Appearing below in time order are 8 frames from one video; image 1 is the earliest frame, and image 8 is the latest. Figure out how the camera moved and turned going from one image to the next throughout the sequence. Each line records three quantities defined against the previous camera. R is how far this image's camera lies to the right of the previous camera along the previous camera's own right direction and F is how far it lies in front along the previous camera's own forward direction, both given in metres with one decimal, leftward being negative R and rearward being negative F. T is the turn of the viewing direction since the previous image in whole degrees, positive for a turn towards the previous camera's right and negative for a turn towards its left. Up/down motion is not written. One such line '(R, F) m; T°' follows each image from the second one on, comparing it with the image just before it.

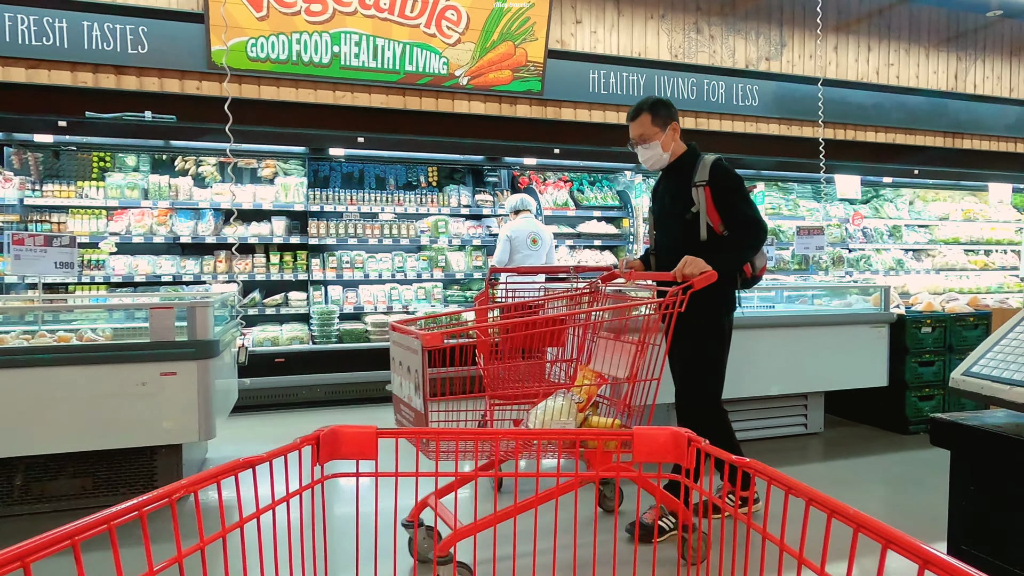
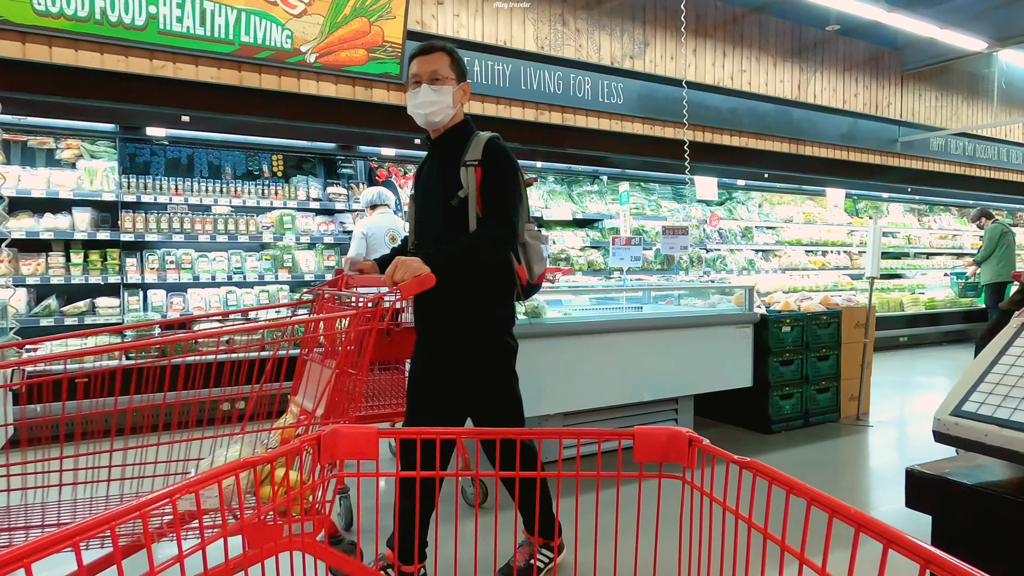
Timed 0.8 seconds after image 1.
(0.0, +0.3) m; +12°
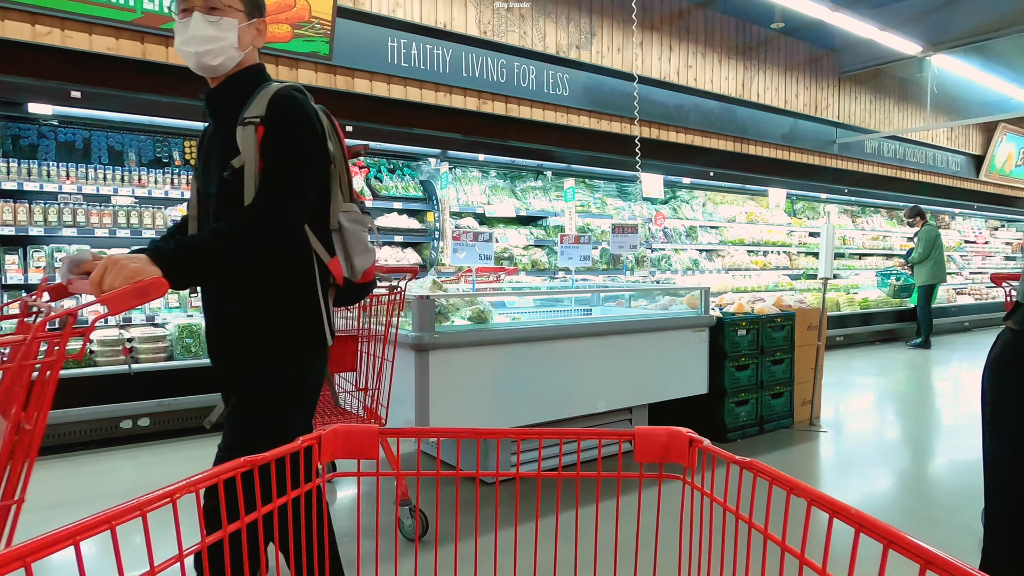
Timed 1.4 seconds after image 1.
(0.0, +0.3) m; +5°
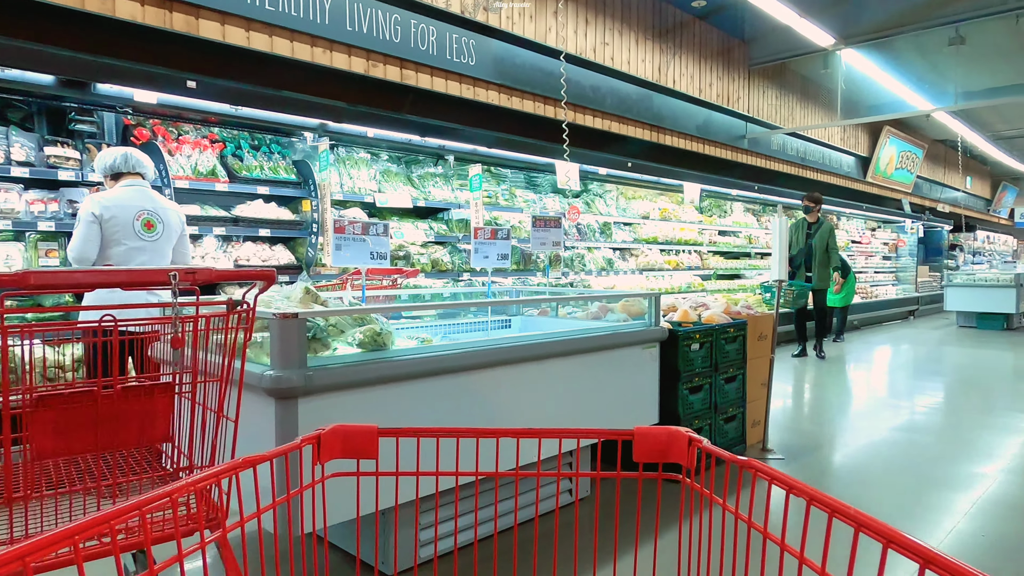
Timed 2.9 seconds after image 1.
(-0.1, +0.8) m; +10°
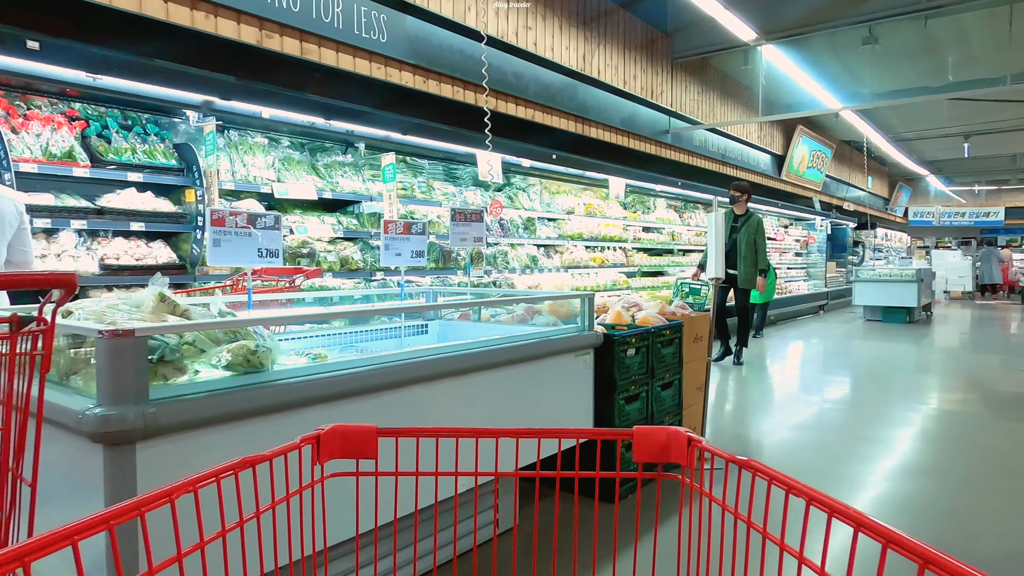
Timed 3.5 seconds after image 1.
(0.0, +0.3) m; +7°
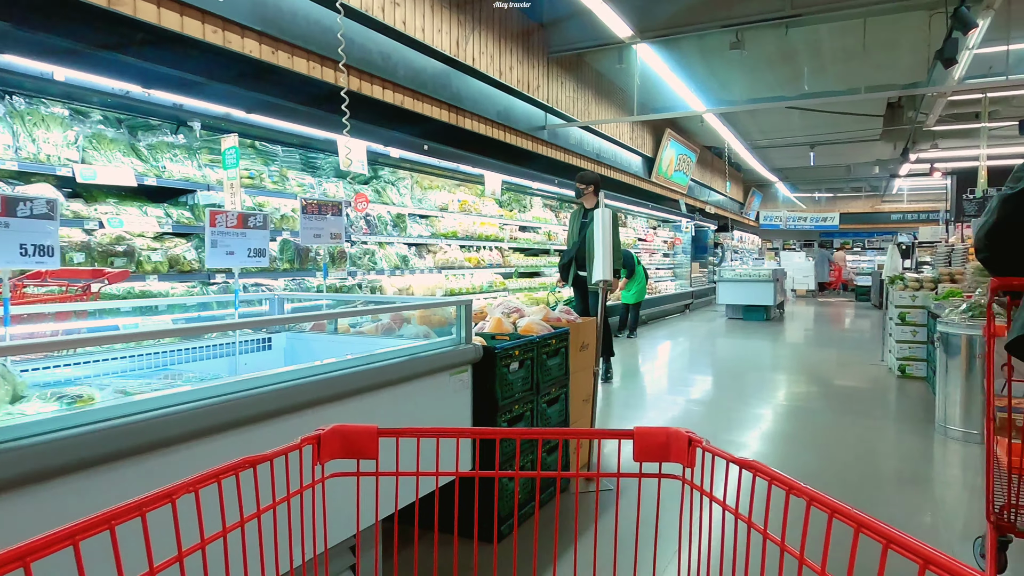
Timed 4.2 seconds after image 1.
(0.0, +0.4) m; +11°
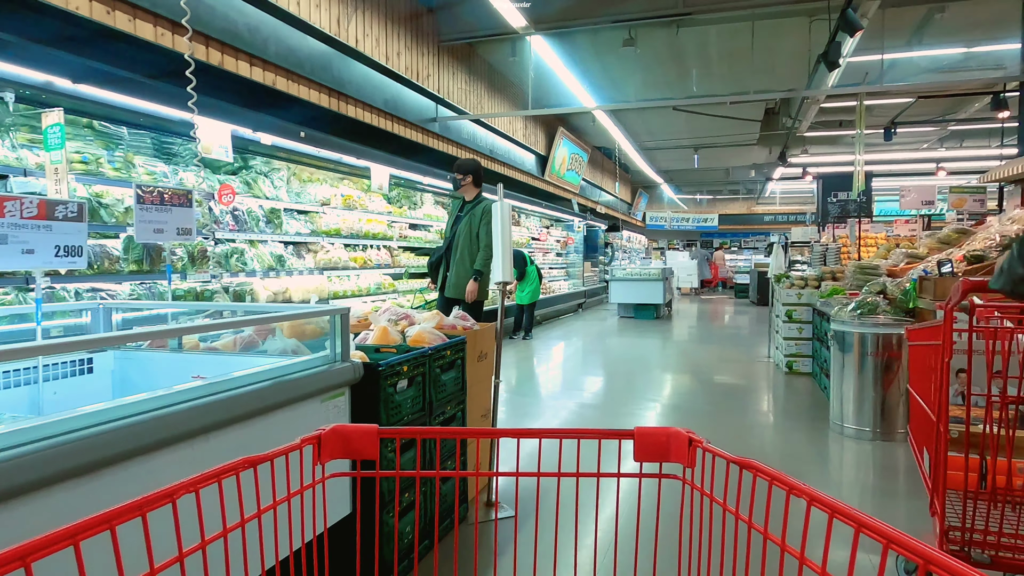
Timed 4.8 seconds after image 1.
(0.0, +0.3) m; +9°
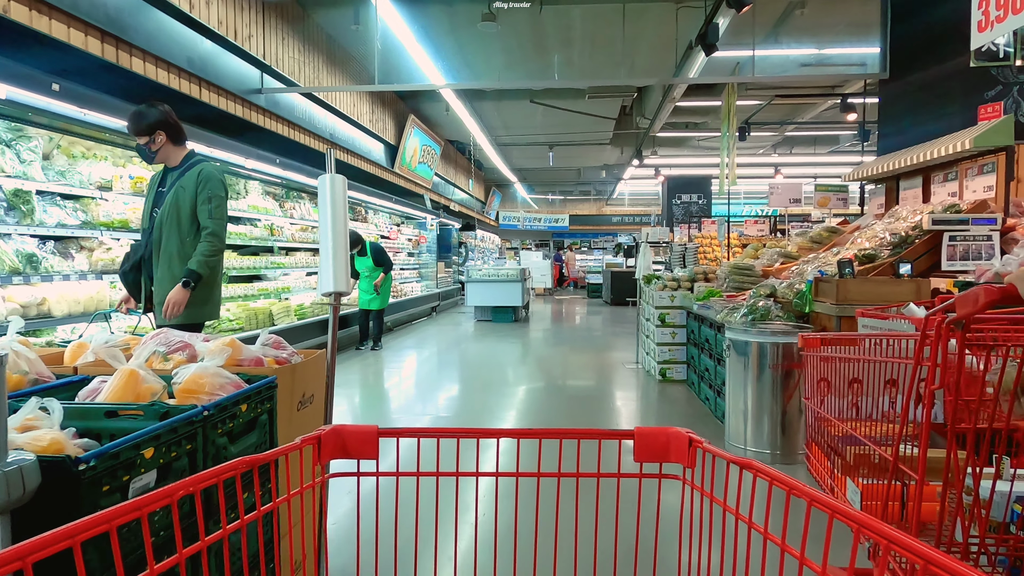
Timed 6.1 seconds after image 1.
(0.0, +0.7) m; +13°
